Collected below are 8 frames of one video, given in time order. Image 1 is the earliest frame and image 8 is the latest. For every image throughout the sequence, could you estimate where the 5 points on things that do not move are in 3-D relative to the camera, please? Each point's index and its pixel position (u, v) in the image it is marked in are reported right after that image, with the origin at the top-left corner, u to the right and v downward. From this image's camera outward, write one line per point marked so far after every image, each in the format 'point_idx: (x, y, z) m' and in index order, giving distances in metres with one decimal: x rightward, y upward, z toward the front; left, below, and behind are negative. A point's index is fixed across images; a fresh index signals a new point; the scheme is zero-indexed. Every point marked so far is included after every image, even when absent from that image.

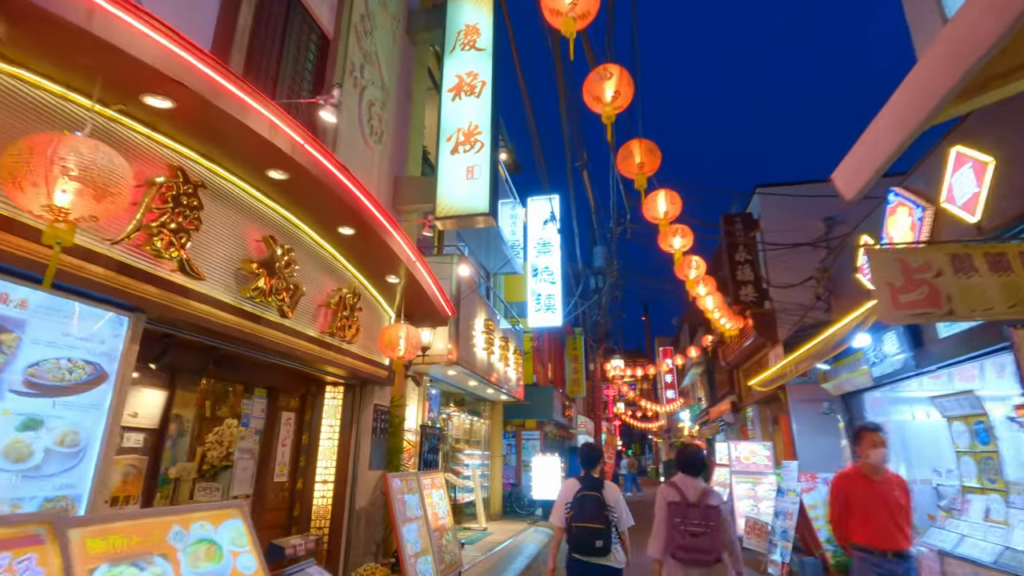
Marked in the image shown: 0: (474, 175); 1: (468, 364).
0: (-0.6, +1.9, +9.0) m
1: (-0.9, -1.6, +11.5) m
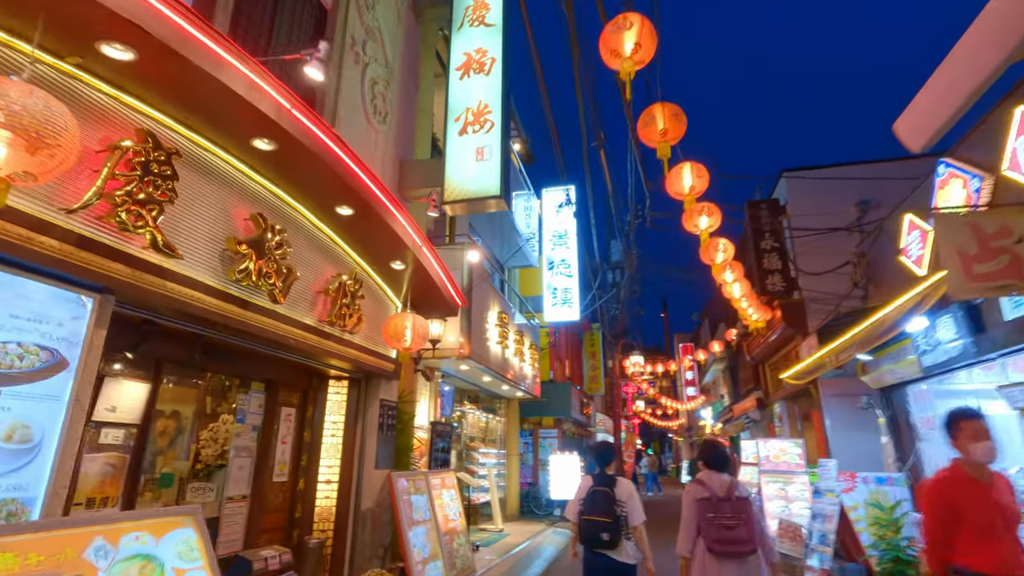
0: (-0.5, +2.1, +8.4) m
1: (-0.6, -1.5, +11.0) m
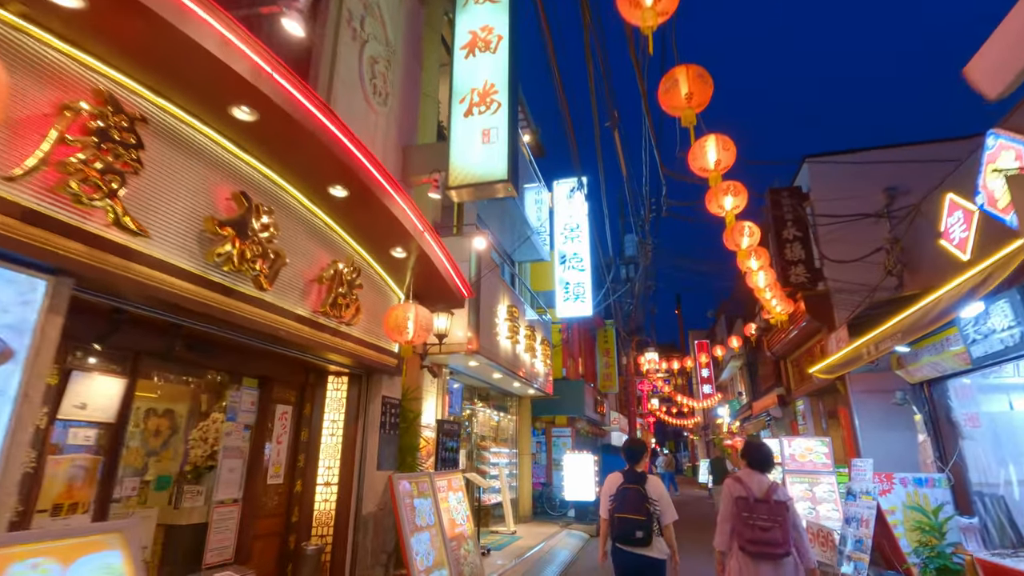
0: (-0.3, +2.2, +8.0) m
1: (-0.4, -1.3, +10.5) m
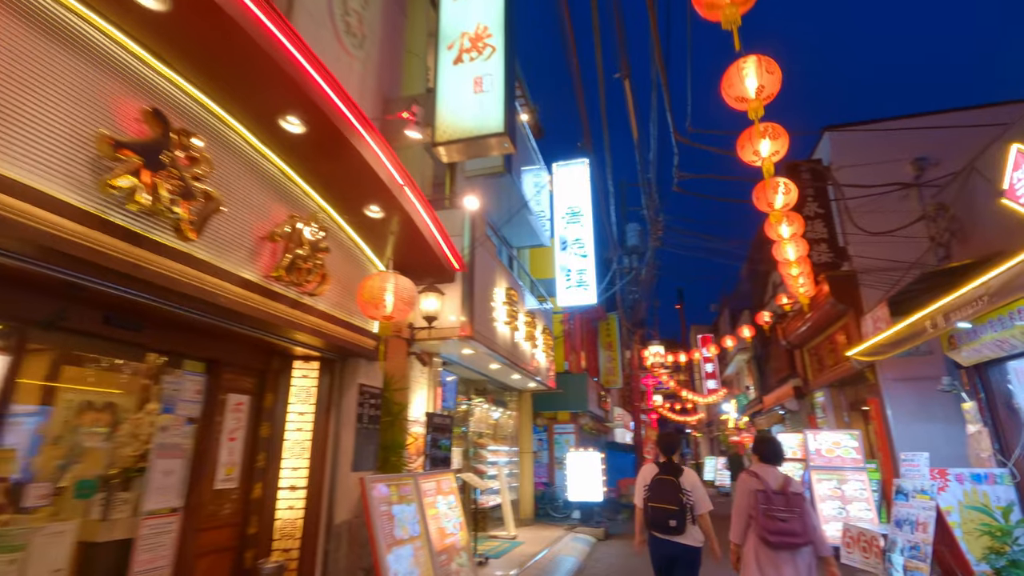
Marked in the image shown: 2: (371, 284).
0: (-0.4, +2.6, +6.9) m
1: (-0.4, -0.9, +9.5) m
2: (-1.5, 0.0, +5.5) m
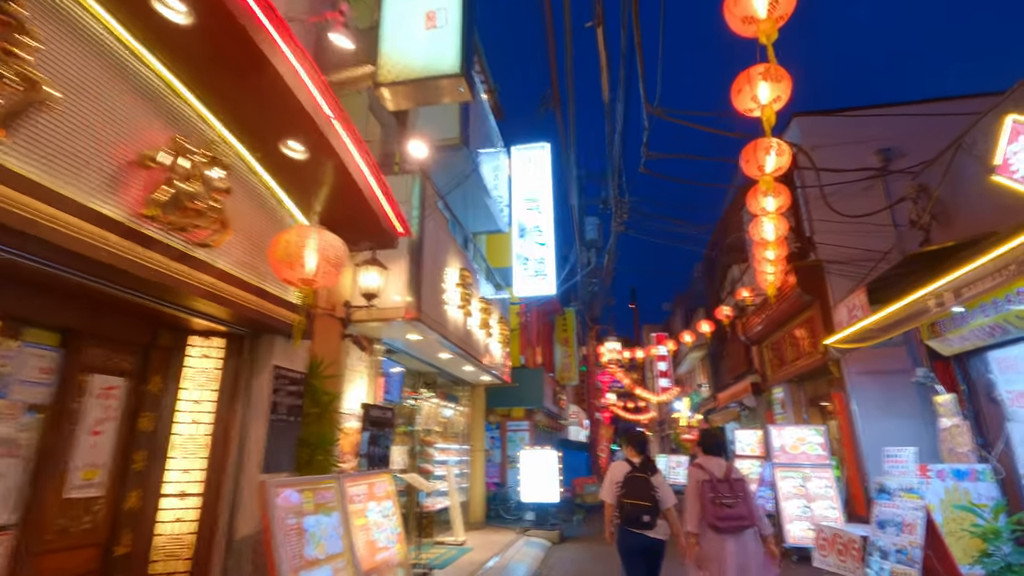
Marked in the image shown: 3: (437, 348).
0: (-0.8, +2.9, +5.9) m
1: (-1.2, -0.6, +8.4) m
2: (-1.8, +0.4, +4.4) m
3: (-1.4, -1.1, +9.5) m
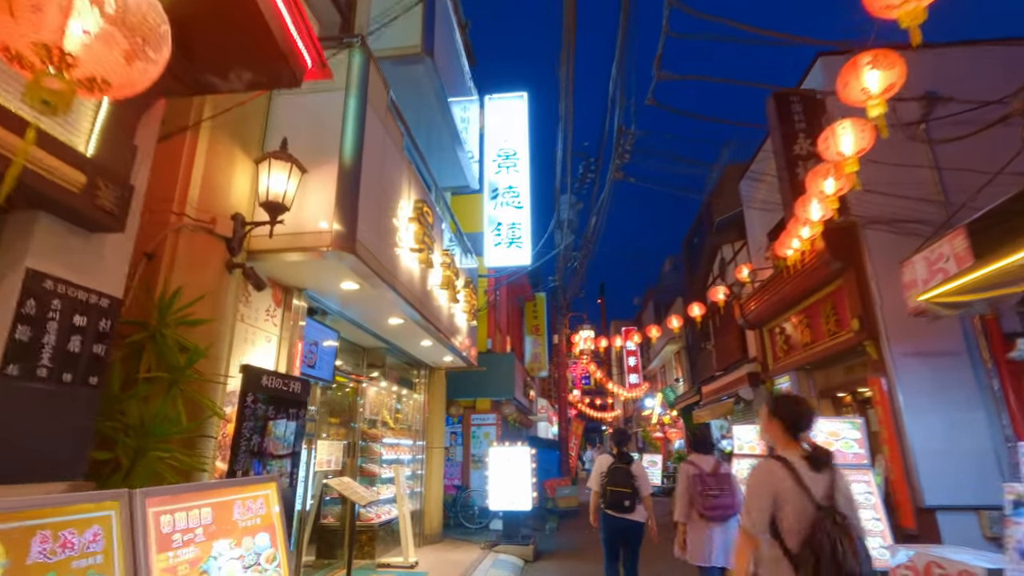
0: (-0.9, +3.7, +3.5) m
1: (-1.5, +0.2, +6.0) m
2: (-1.8, +1.2, +2.0) m
3: (-1.7, -0.3, +7.1) m
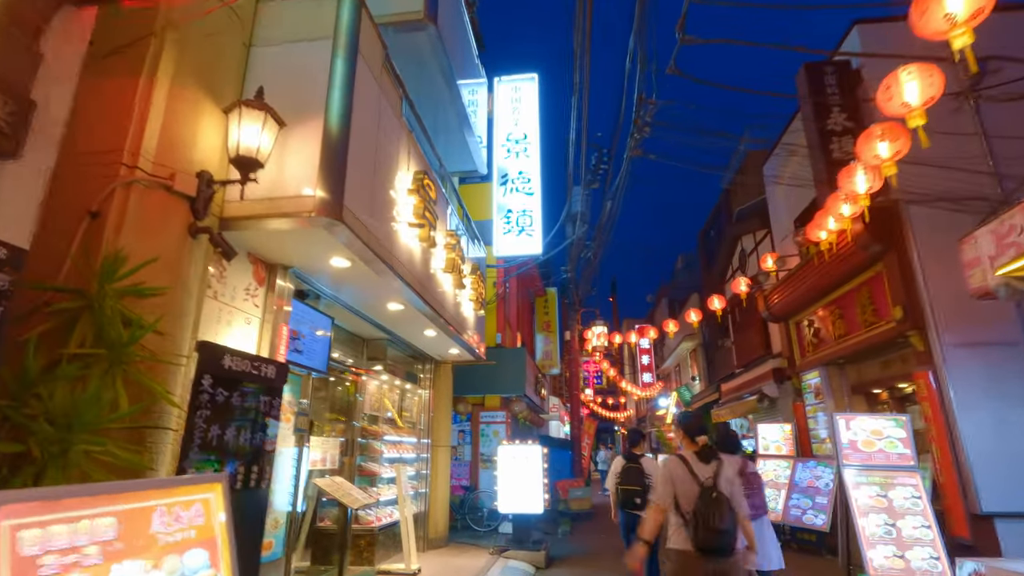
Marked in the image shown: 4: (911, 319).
0: (-0.8, +3.9, +2.9) m
1: (-1.4, +0.4, +5.4) m
2: (-1.8, +1.4, +1.3) m
3: (-1.6, 0.0, +6.5) m
4: (+6.1, -0.5, +8.2) m
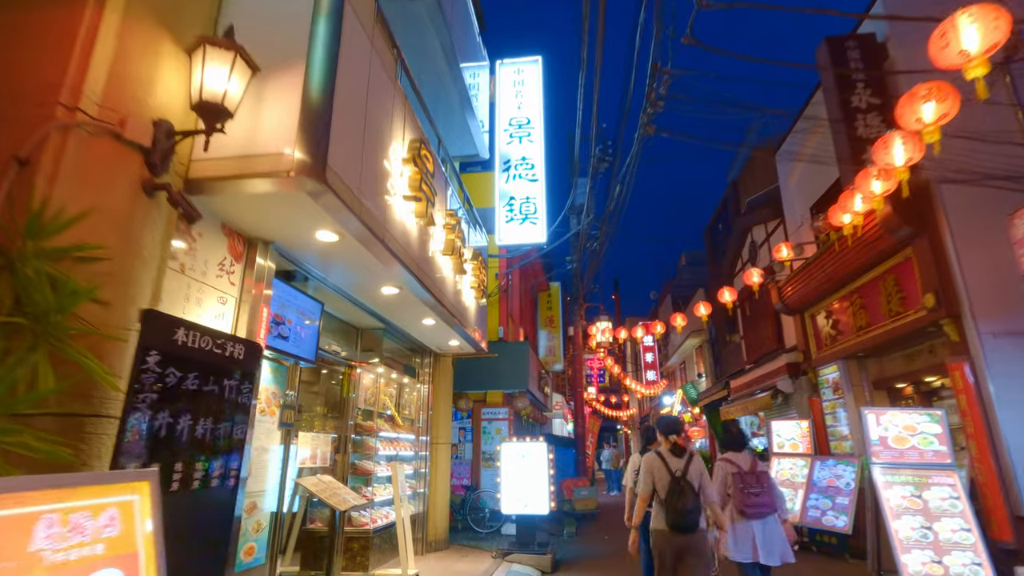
0: (-0.8, +4.2, +2.3) m
1: (-1.3, +0.6, +4.8) m
2: (-1.8, +1.6, +0.8) m
3: (-1.5, +0.2, +5.9) m
4: (+6.2, -0.3, +7.6) m
